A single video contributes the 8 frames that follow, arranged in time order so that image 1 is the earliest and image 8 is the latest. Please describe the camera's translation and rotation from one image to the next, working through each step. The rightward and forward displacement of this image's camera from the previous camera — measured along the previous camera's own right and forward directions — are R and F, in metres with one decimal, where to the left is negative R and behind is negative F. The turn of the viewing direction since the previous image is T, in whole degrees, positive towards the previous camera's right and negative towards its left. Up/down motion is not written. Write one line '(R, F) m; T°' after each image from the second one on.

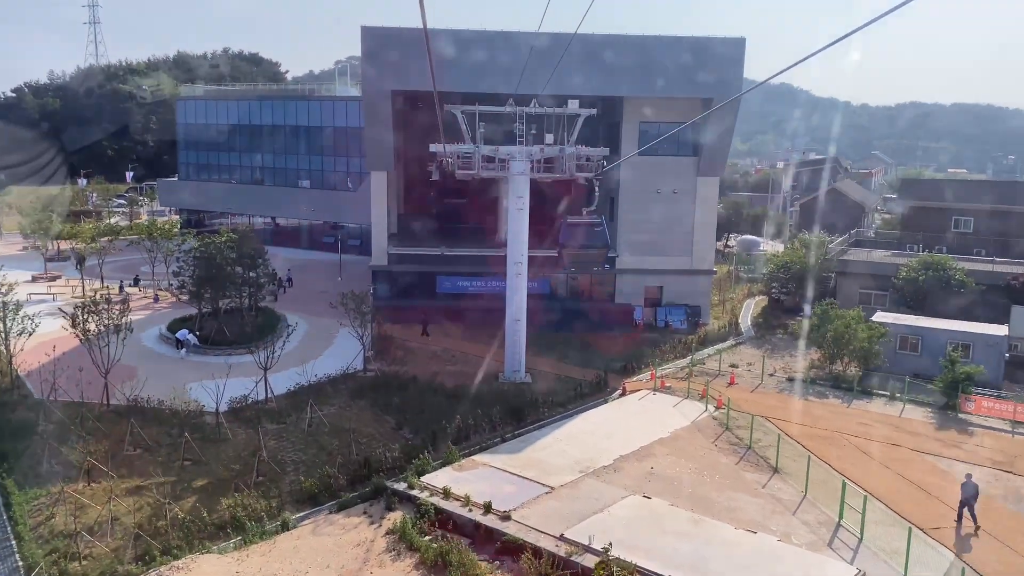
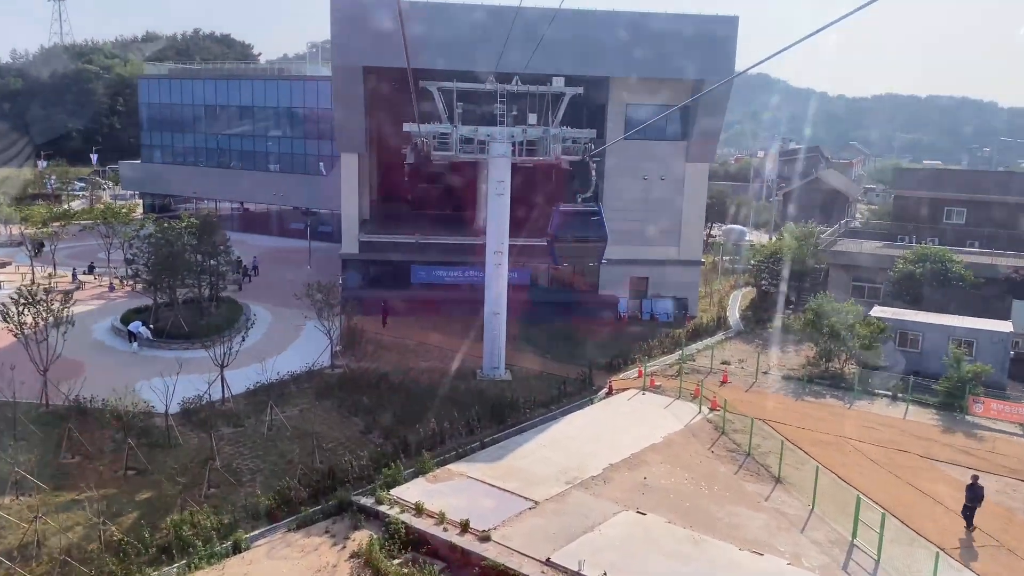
(-0.1, +1.4) m; +2°
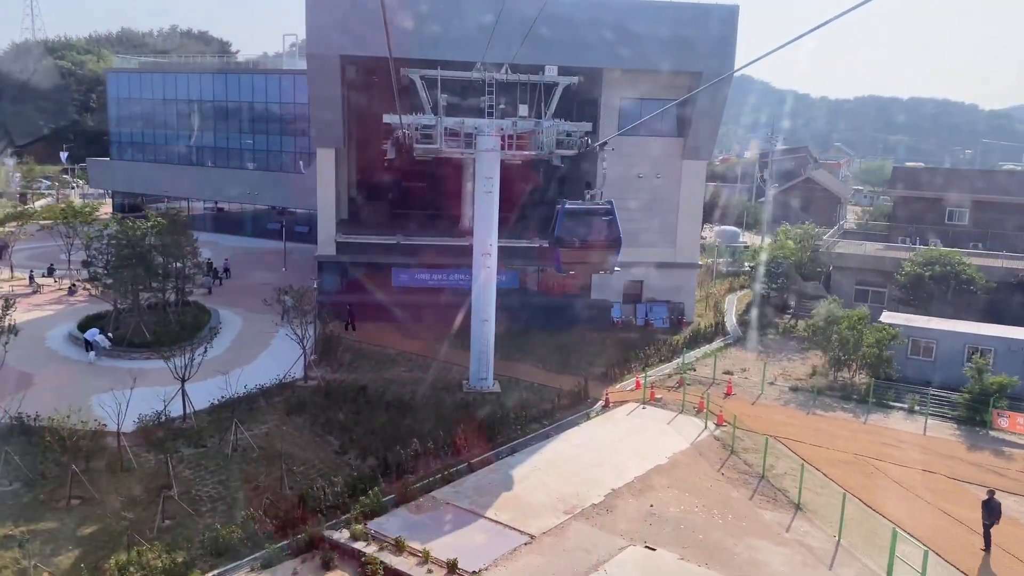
(-0.2, +1.5) m; +1°
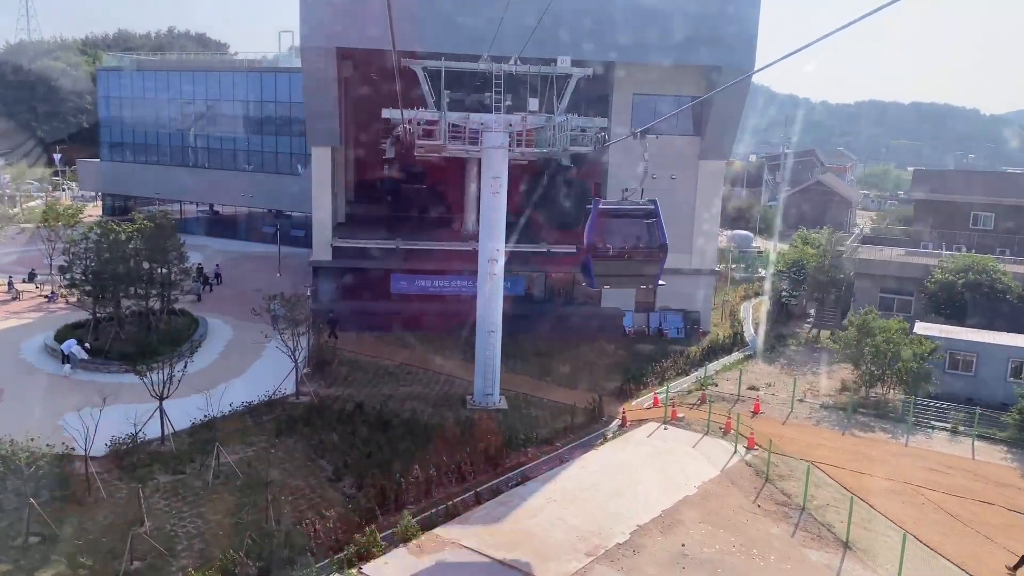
(-0.2, +1.4) m; 0°
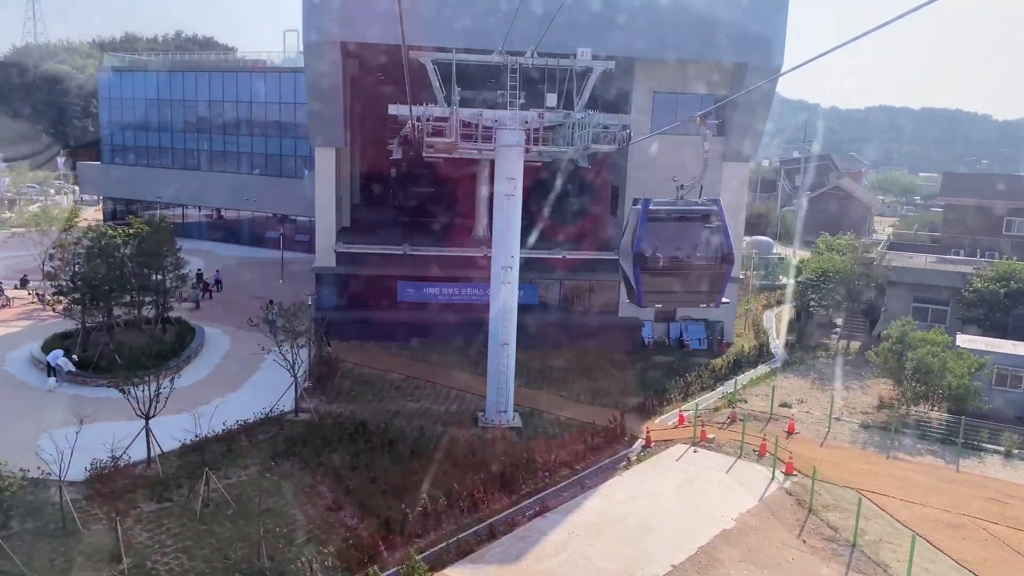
(-0.2, +1.2) m; 0°
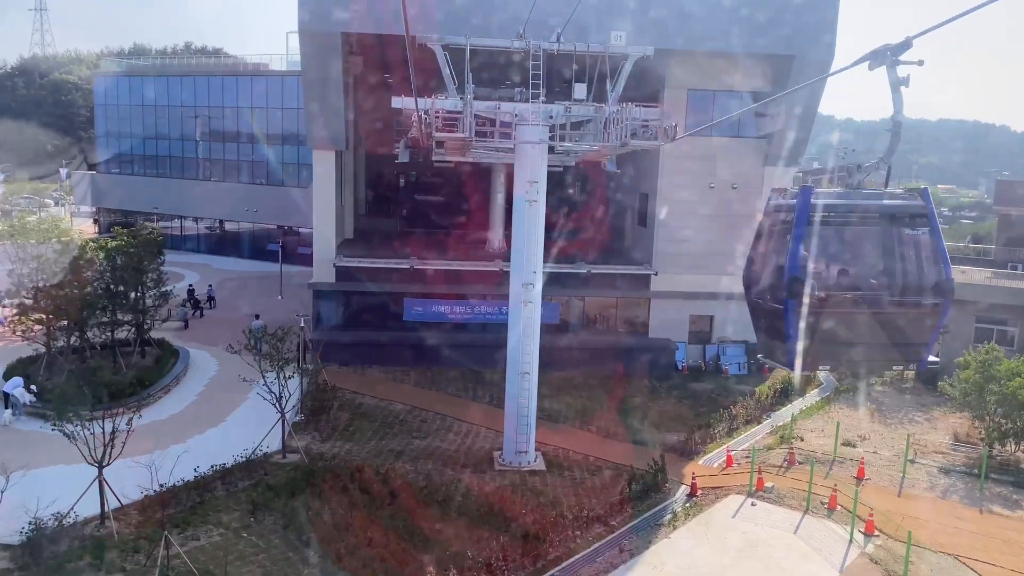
(-0.2, +2.2) m; -1°
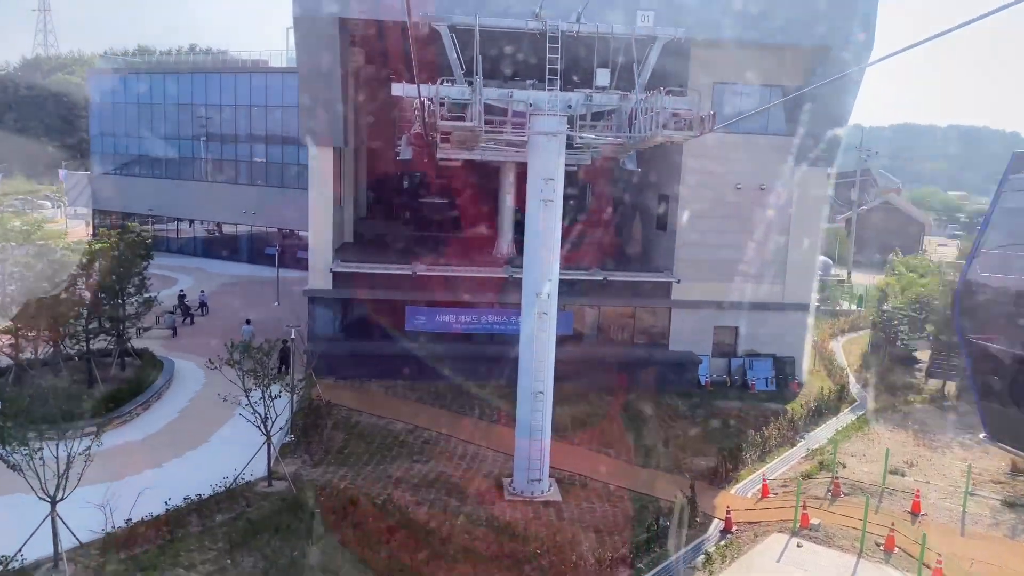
(-0.1, +1.4) m; 0°
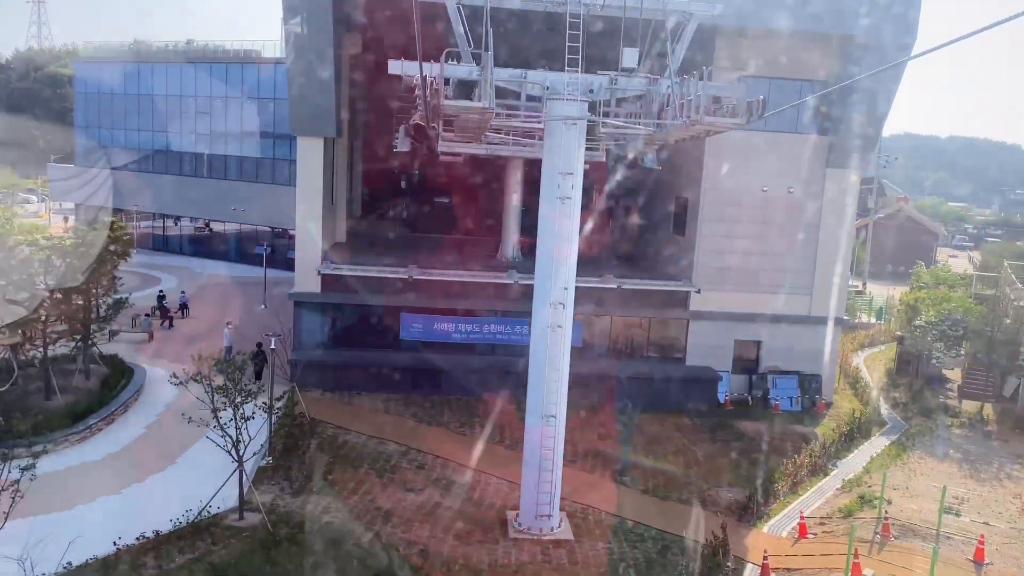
(-0.2, +1.5) m; 0°
